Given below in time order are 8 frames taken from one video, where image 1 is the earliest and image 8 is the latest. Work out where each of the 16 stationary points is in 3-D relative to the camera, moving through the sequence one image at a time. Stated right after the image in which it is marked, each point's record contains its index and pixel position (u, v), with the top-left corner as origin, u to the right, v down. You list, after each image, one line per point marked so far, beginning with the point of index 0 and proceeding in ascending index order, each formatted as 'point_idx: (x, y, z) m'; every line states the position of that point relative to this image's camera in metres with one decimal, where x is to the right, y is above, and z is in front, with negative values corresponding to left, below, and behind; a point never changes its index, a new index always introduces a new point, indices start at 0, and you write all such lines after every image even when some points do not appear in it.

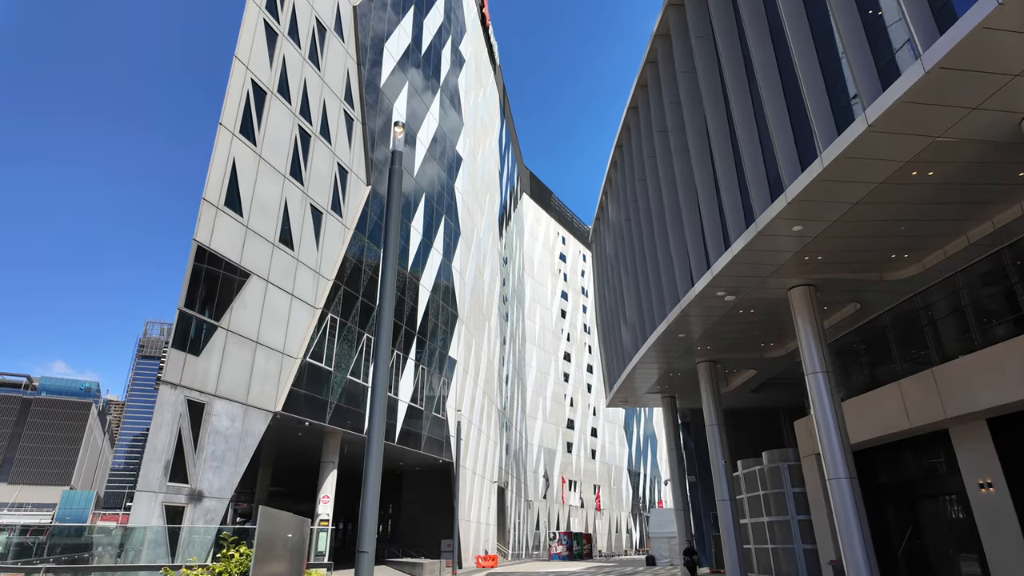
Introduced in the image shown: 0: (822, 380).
0: (+7.8, -2.3, +14.7) m
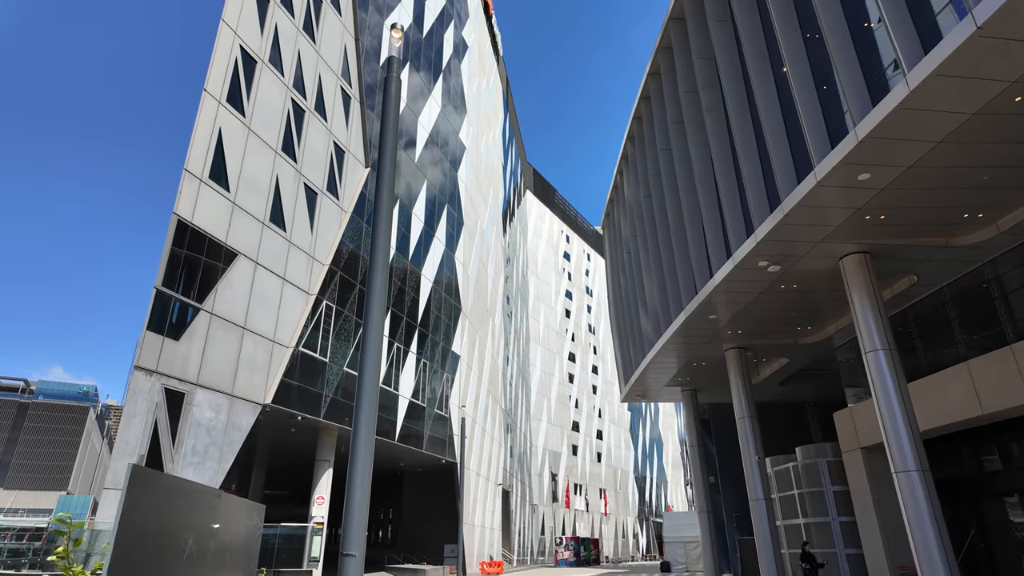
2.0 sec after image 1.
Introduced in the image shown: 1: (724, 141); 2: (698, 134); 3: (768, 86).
0: (+8.1, -1.5, +12.9) m
1: (+5.7, +3.9, +15.8) m
2: (+5.5, +4.4, +17.3) m
3: (+6.0, +4.7, +13.6) m
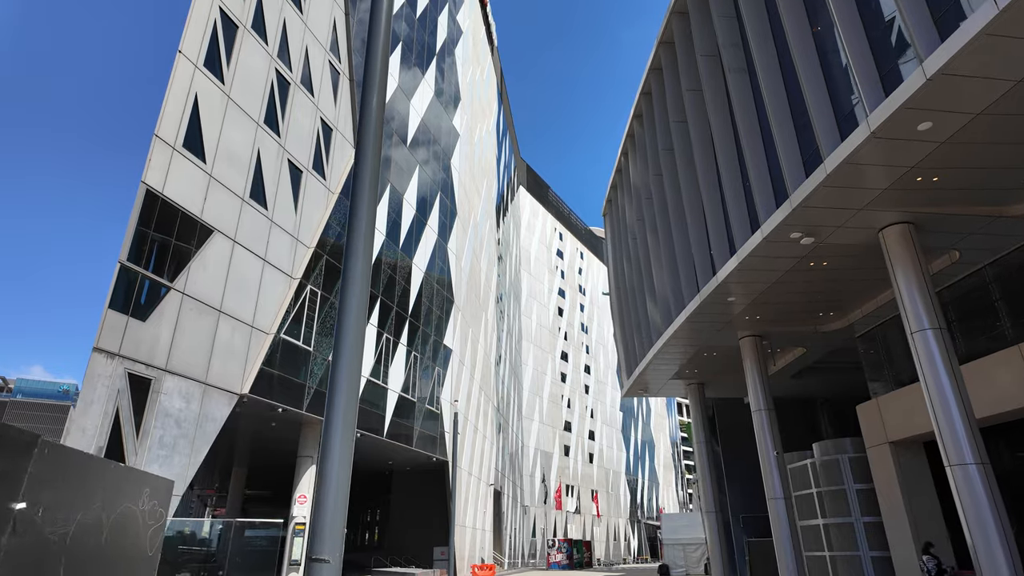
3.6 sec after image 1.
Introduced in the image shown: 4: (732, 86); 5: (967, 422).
0: (+8.2, -1.0, +11.5) m
1: (+5.8, +4.5, +14.4) m
2: (+5.6, +5.0, +15.9) m
3: (+6.1, +5.2, +12.2) m
4: (+5.5, +5.0, +14.6) m
5: (+8.5, -2.5, +10.9) m
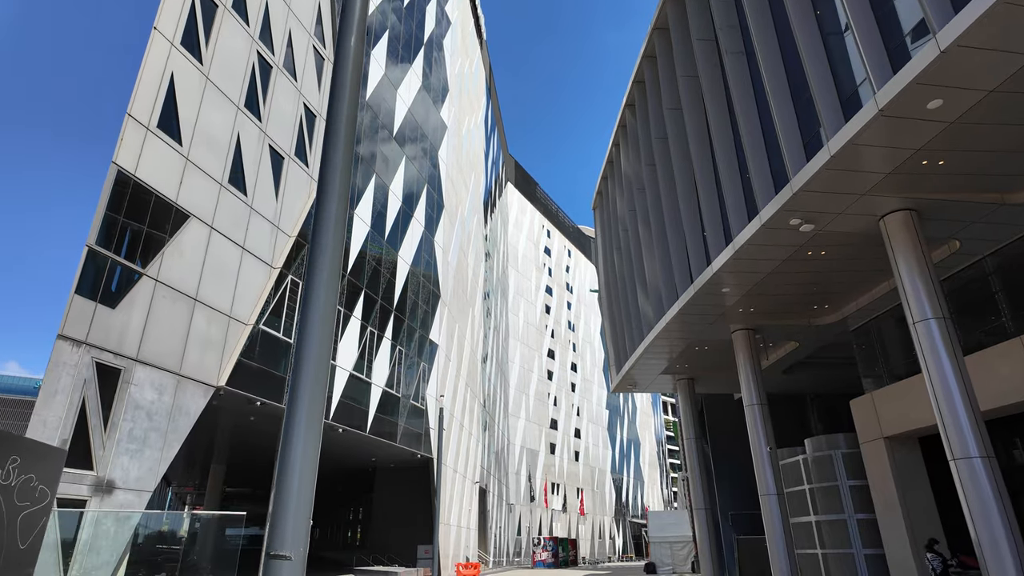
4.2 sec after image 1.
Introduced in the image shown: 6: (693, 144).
0: (+8.0, -0.8, +11.1) m
1: (+5.6, +4.7, +14.0) m
2: (+5.3, +5.3, +15.5) m
3: (+5.9, +5.5, +11.8) m
4: (+5.2, +5.2, +14.1) m
5: (+8.3, -2.3, +10.6) m
6: (+5.1, +4.1, +16.5) m
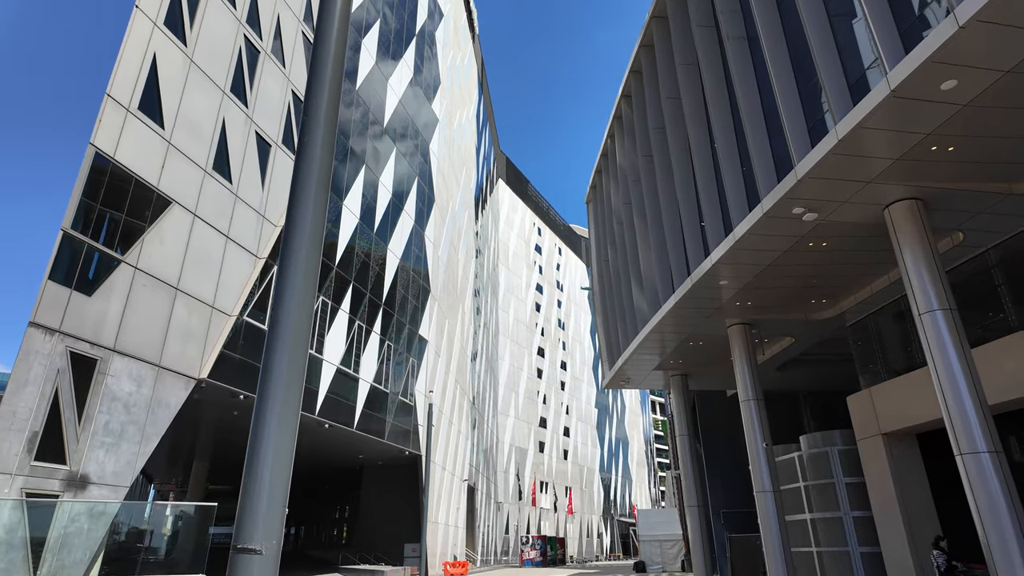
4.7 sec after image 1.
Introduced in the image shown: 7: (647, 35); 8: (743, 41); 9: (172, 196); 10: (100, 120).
0: (+7.9, -0.6, +10.8) m
1: (+5.5, +4.9, +13.6) m
2: (+5.2, +5.5, +15.1) m
3: (+5.9, +5.6, +11.5) m
4: (+5.1, +5.4, +13.8) m
5: (+8.2, -2.1, +10.3) m
6: (+5.0, +4.3, +16.2) m
7: (+4.5, +8.6, +19.8) m
8: (+5.4, +5.8, +13.8) m
9: (-10.1, +2.8, +17.5) m
10: (-10.9, +4.5, +15.5) m
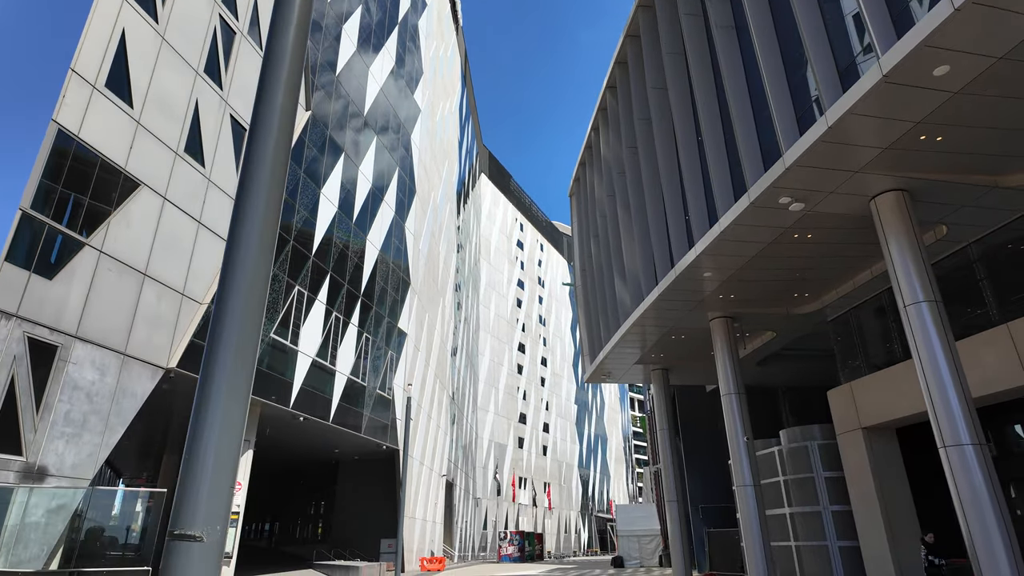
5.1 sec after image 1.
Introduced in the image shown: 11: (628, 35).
0: (+7.6, -0.4, +10.7) m
1: (+5.1, +5.1, +13.4) m
2: (+4.8, +5.7, +14.9) m
3: (+5.6, +5.8, +11.3) m
4: (+4.8, +5.6, +13.5) m
5: (+7.8, -1.9, +10.2) m
6: (+4.5, +4.5, +15.9) m
7: (+4.0, +8.8, +19.6) m
8: (+5.1, +6.0, +13.6) m
9: (-10.6, +3.2, +16.8) m
10: (-11.3, +4.9, +14.8) m
11: (+4.0, +8.6, +20.0) m
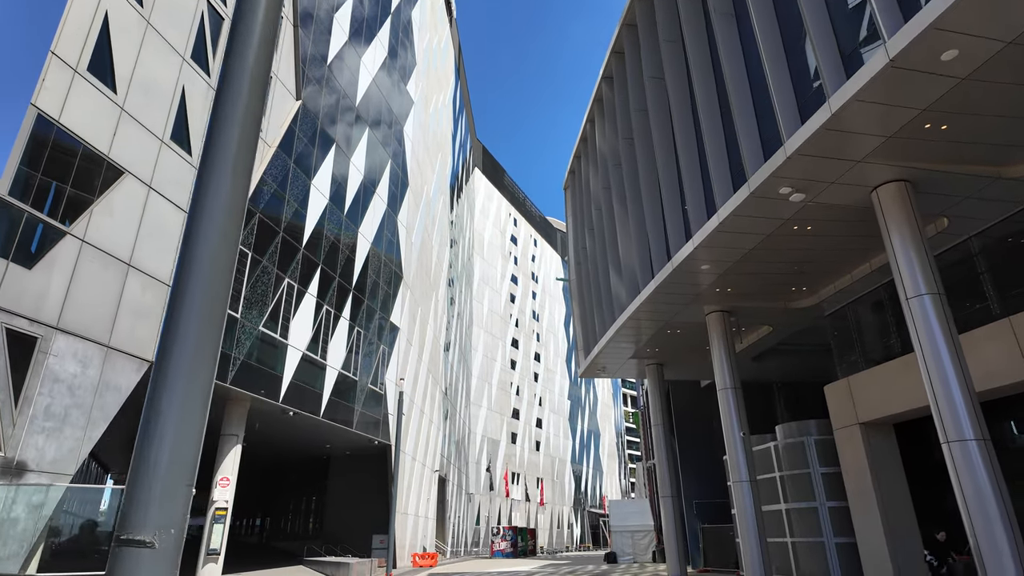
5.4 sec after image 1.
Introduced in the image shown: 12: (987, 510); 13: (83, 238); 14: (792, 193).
0: (+7.5, -0.3, +10.5) m
1: (+5.0, +5.3, +13.1) m
2: (+4.7, +5.8, +14.6) m
3: (+5.5, +6.0, +11.0) m
4: (+4.7, +5.8, +13.3) m
5: (+7.7, -1.8, +10.0) m
6: (+4.4, +4.7, +15.7) m
7: (+3.9, +9.0, +19.3) m
8: (+5.0, +6.2, +13.3) m
9: (-10.8, +3.4, +16.4) m
10: (-11.5, +5.1, +14.3) m
11: (+3.8, +8.8, +19.6) m
12: (+7.5, -3.5, +9.3) m
13: (-11.1, +1.3, +15.1) m
14: (+5.7, +1.9, +11.9) m
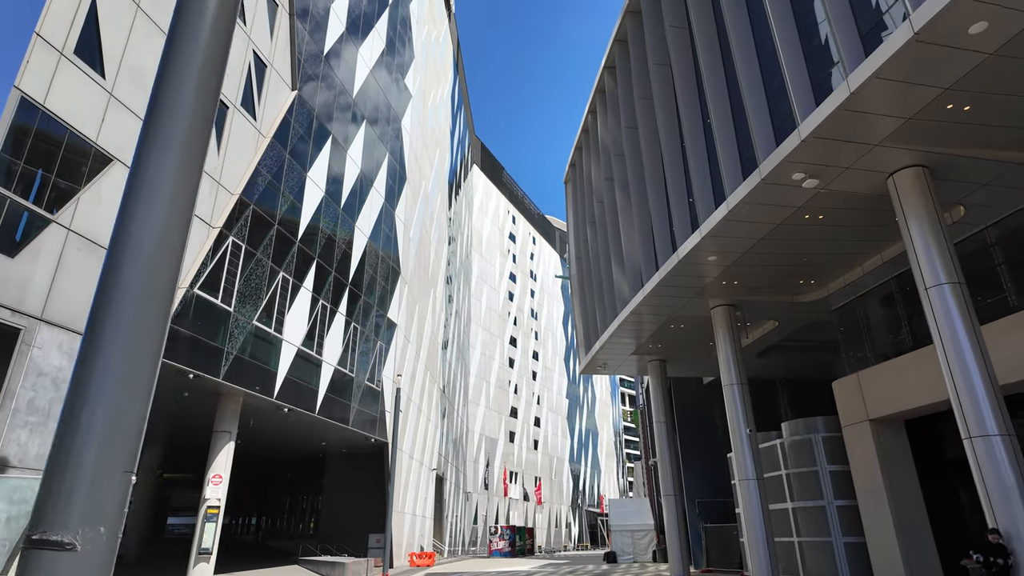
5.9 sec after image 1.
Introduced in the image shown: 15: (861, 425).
0: (+7.5, -0.1, +10.1) m
1: (+5.1, +5.5, +12.7) m
2: (+4.7, +6.0, +14.1) m
3: (+5.6, +6.2, +10.5) m
4: (+4.7, +6.0, +12.8) m
5: (+7.7, -1.6, +9.6) m
6: (+4.4, +4.9, +15.2) m
7: (+3.9, +9.2, +18.8) m
8: (+5.0, +6.4, +12.9) m
9: (-10.8, +3.7, +15.8) m
10: (-11.4, +5.4, +13.8) m
11: (+3.8, +9.0, +19.2) m
12: (+7.5, -3.3, +8.9) m
13: (-11.0, +1.5, +14.6) m
14: (+5.7, +2.1, +11.5) m
15: (+9.0, -3.5, +15.1) m
